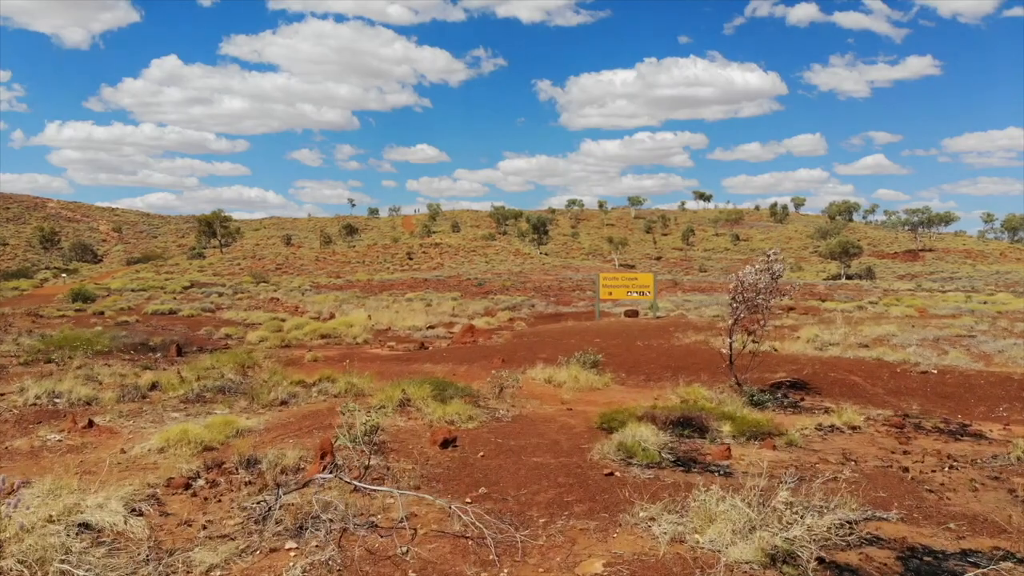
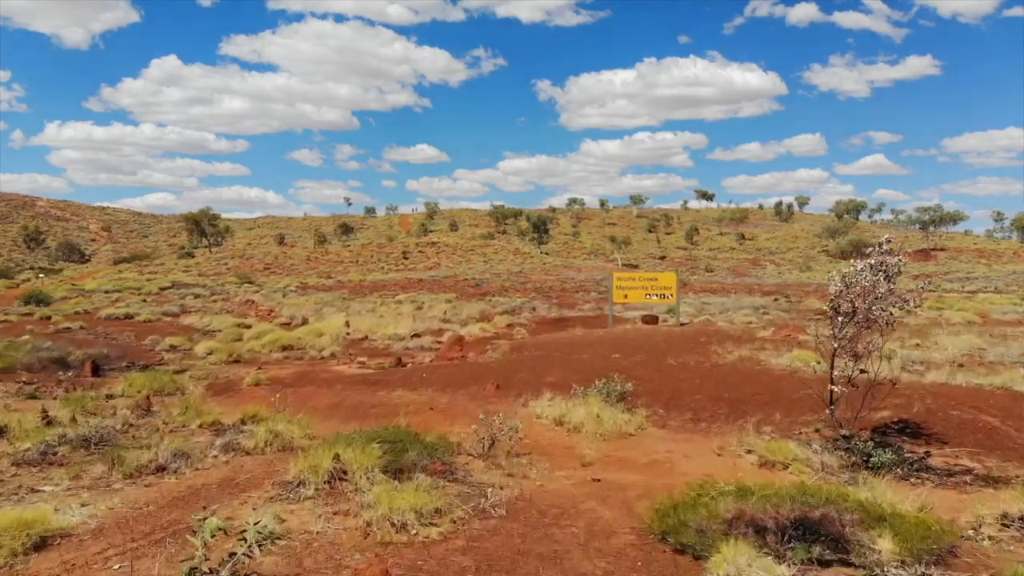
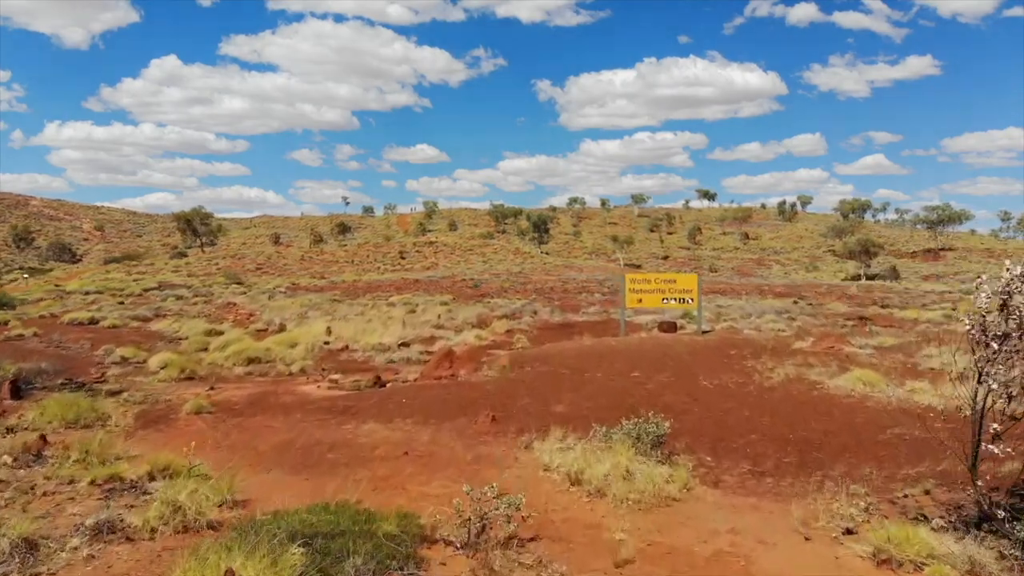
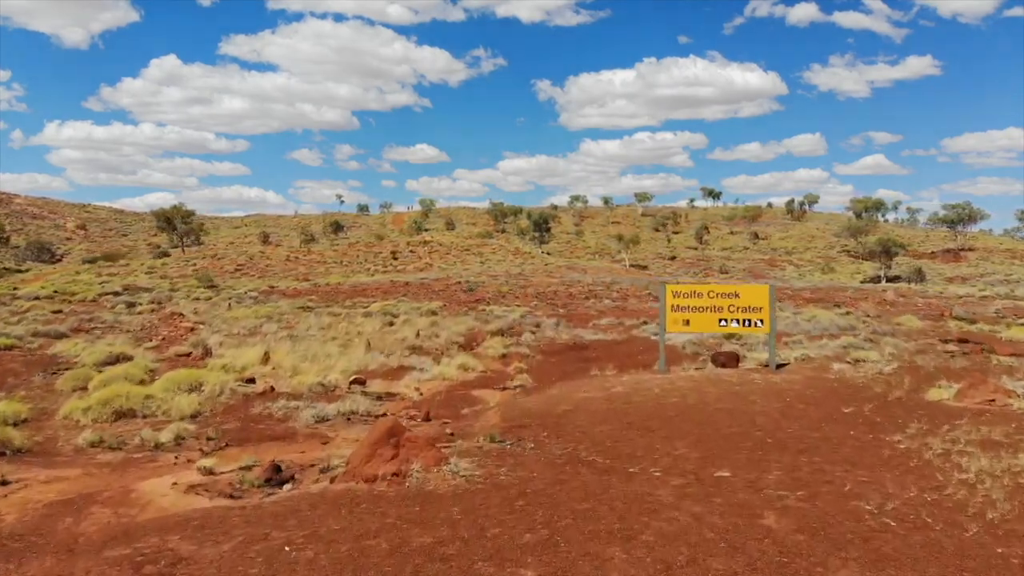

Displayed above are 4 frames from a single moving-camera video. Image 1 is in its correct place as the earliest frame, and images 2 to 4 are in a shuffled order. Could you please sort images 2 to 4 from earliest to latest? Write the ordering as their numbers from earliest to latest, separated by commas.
2, 3, 4
